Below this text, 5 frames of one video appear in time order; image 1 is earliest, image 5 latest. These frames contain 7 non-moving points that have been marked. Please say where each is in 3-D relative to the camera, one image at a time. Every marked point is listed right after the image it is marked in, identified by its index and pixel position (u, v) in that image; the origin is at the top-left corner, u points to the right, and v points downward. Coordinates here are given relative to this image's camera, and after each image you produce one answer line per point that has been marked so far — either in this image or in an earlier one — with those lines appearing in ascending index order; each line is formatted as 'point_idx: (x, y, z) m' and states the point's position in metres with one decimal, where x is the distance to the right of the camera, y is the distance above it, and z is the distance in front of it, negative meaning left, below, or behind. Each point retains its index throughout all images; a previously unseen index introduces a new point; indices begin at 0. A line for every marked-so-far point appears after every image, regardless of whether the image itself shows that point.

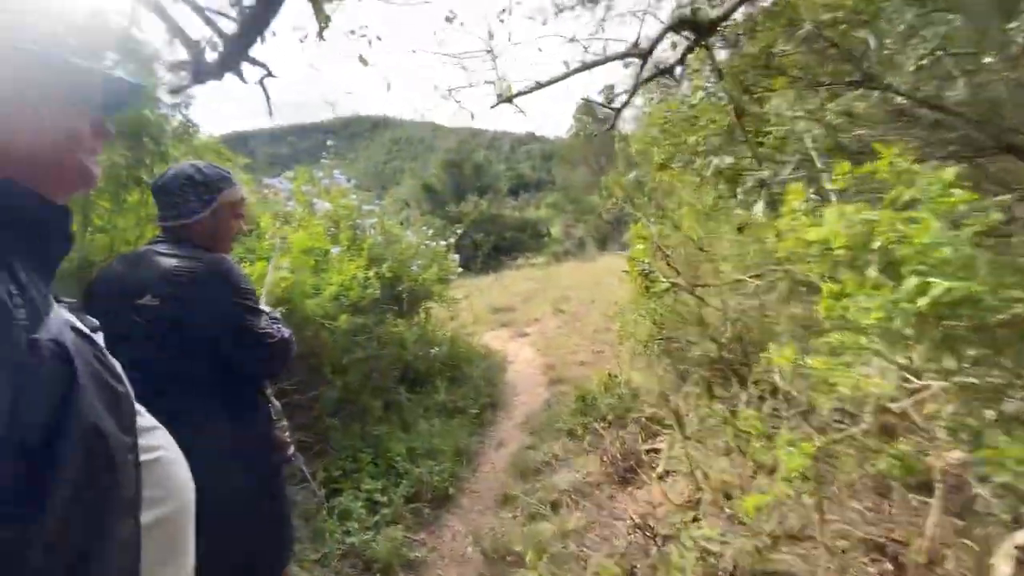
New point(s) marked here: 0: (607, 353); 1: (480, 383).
0: (+1.6, -1.1, +8.2) m
1: (-0.5, -1.5, +7.4) m
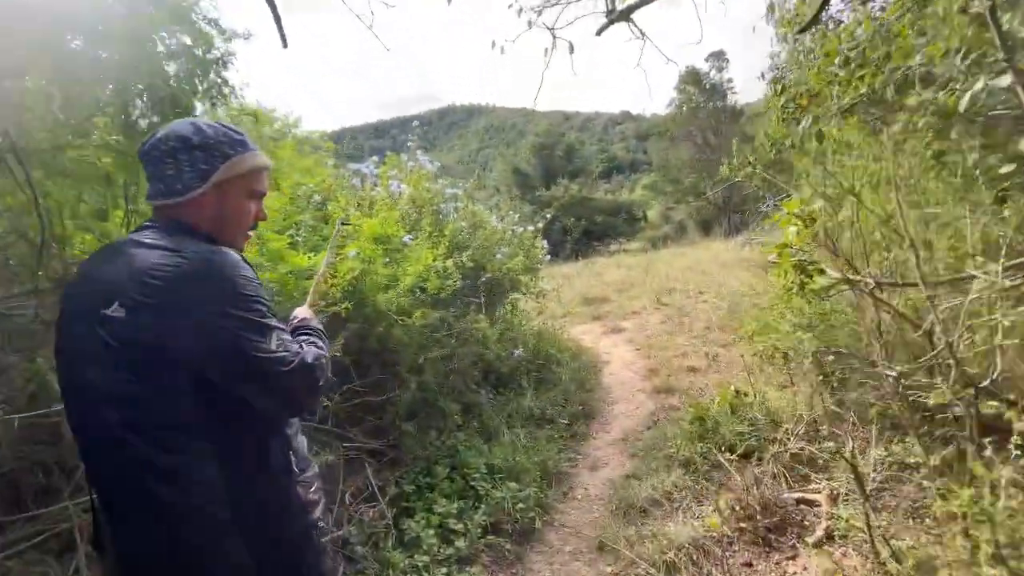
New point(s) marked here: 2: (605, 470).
0: (+3.1, -1.0, +6.9) m
1: (+0.8, -1.4, +6.5) m
2: (+1.0, -2.0, +5.0) m
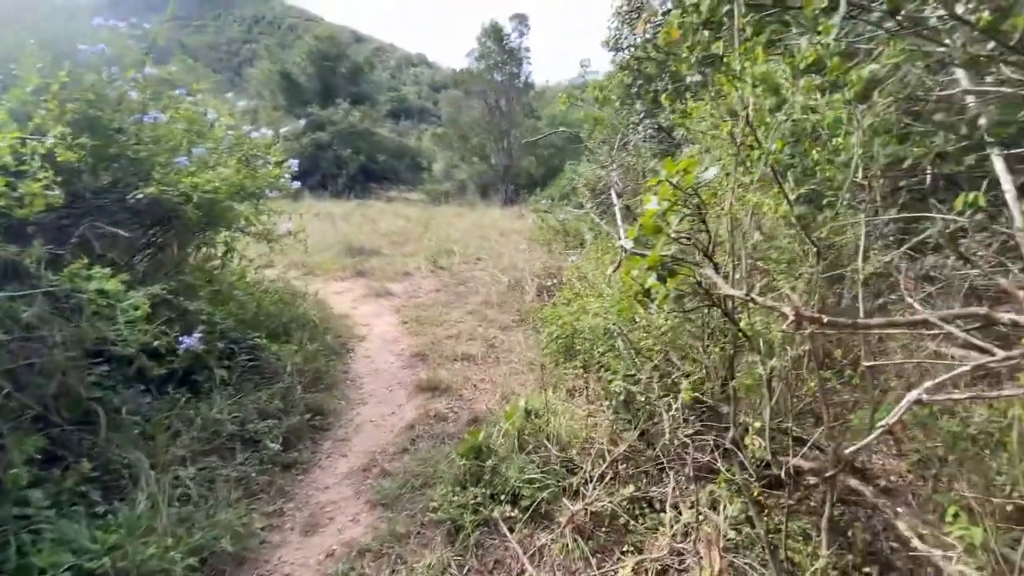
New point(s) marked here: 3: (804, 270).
0: (-0.1, -0.7, +5.7) m
1: (-2.0, -0.9, +4.3) m
2: (-1.3, -1.7, +3.2) m
3: (+1.6, +0.1, +2.5) m
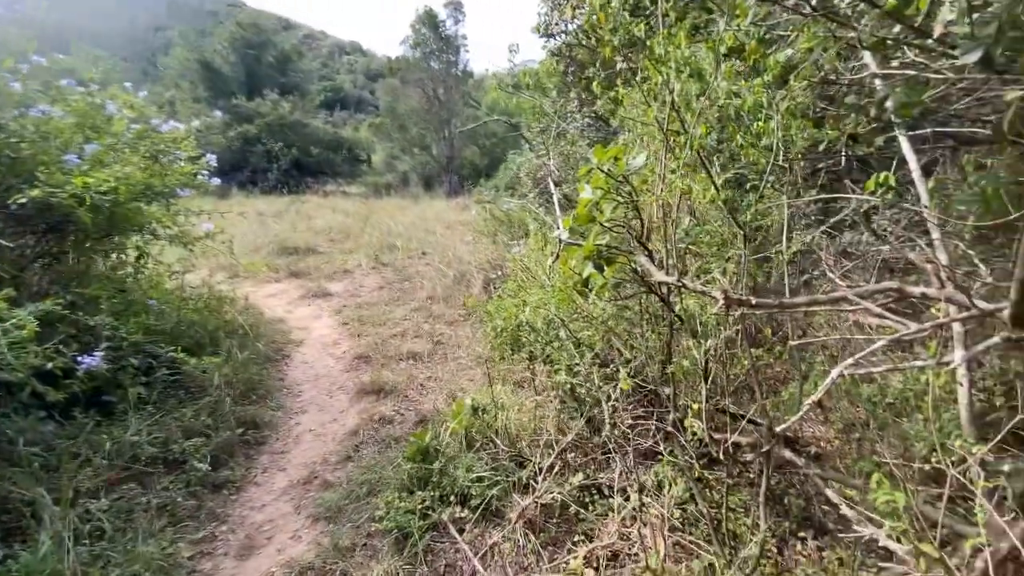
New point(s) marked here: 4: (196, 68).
0: (-0.8, -0.6, +5.6) m
1: (-2.5, -0.9, +4.0) m
2: (-1.6, -1.7, +3.0) m
3: (+1.2, +0.2, +2.6) m
4: (-12.9, +9.0, +19.0) m
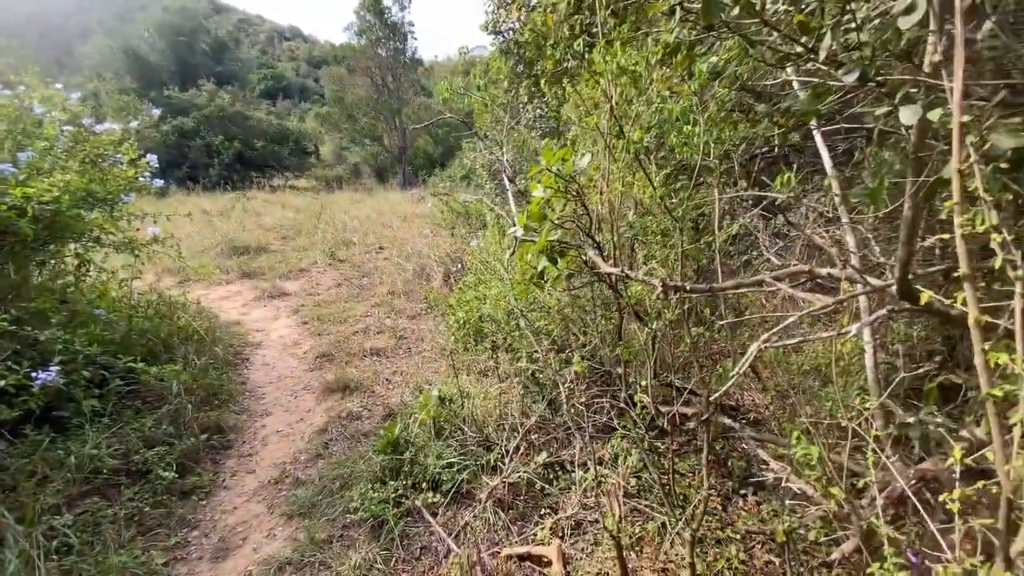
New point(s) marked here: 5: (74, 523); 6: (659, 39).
0: (-1.2, -0.6, +5.7) m
1: (-2.8, -1.0, +4.0) m
2: (-1.8, -1.7, +3.0) m
3: (+1.0, +0.3, +2.8) m
4: (-14.9, +8.8, +17.7) m
5: (-2.8, -1.5, +3.0) m
6: (+0.8, +1.3, +2.4) m
